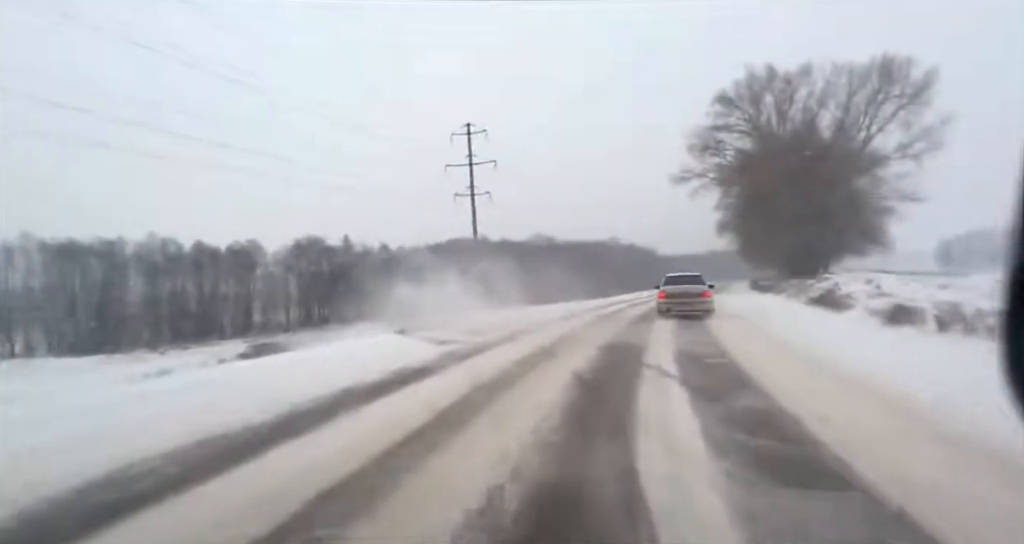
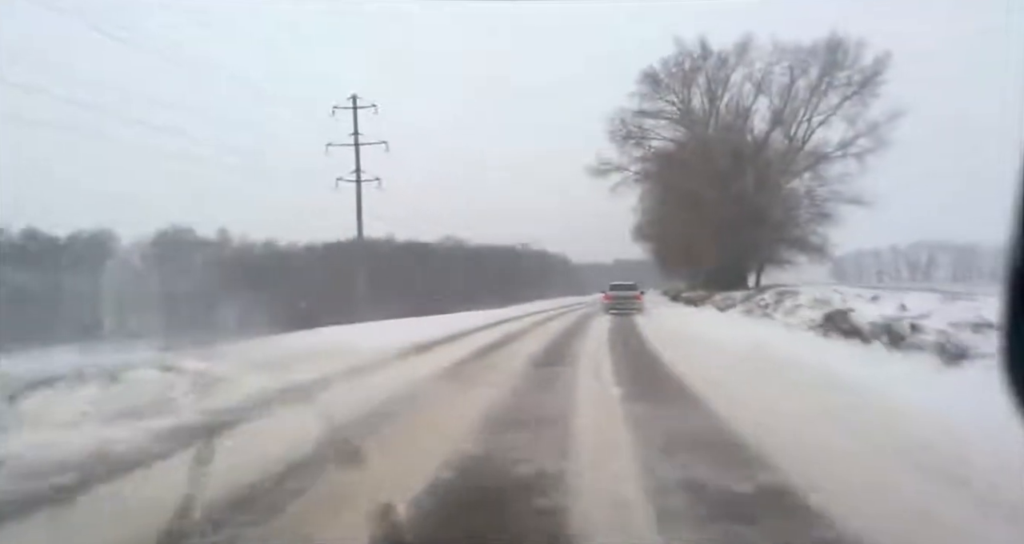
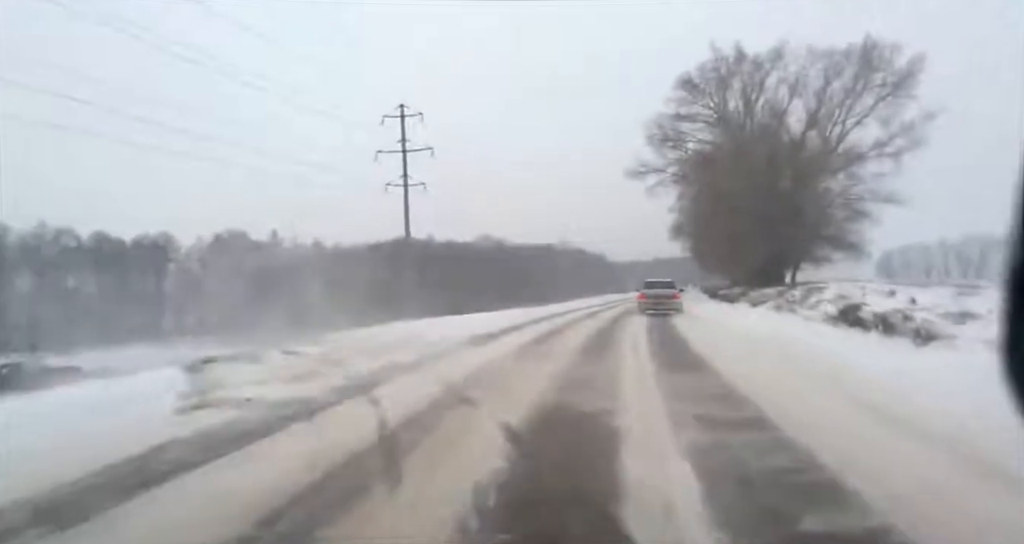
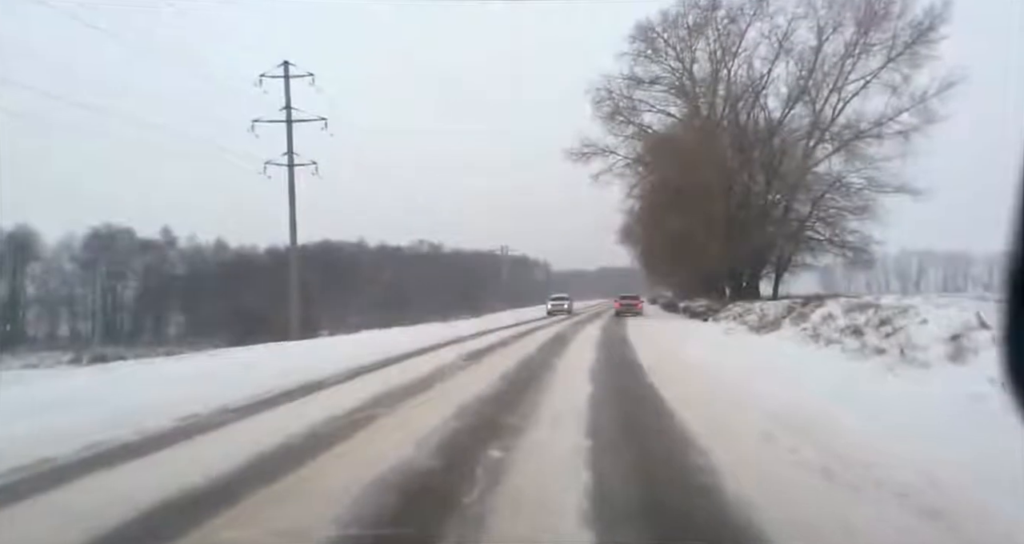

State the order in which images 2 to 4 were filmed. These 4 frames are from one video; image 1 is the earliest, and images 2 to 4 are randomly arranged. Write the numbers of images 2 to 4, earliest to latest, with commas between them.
3, 2, 4
